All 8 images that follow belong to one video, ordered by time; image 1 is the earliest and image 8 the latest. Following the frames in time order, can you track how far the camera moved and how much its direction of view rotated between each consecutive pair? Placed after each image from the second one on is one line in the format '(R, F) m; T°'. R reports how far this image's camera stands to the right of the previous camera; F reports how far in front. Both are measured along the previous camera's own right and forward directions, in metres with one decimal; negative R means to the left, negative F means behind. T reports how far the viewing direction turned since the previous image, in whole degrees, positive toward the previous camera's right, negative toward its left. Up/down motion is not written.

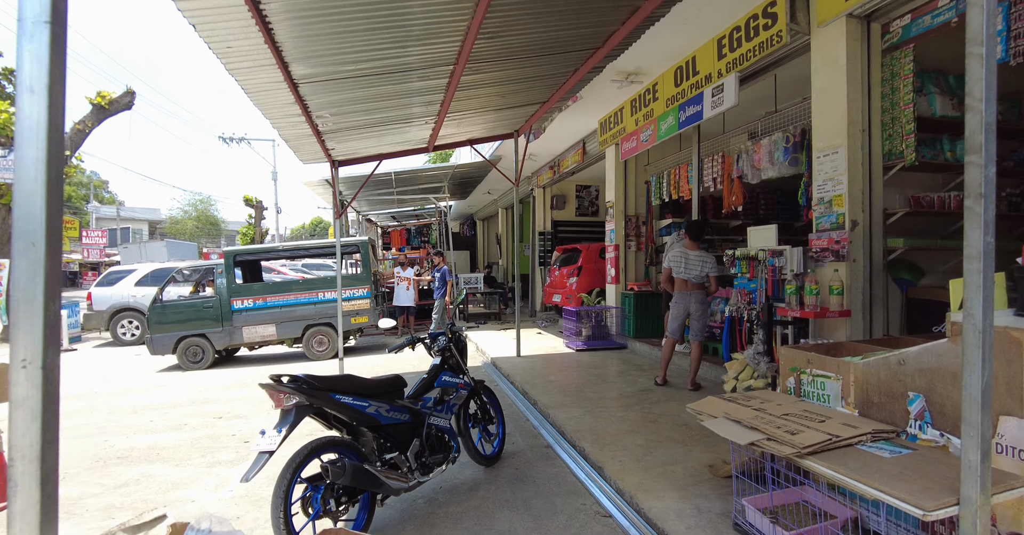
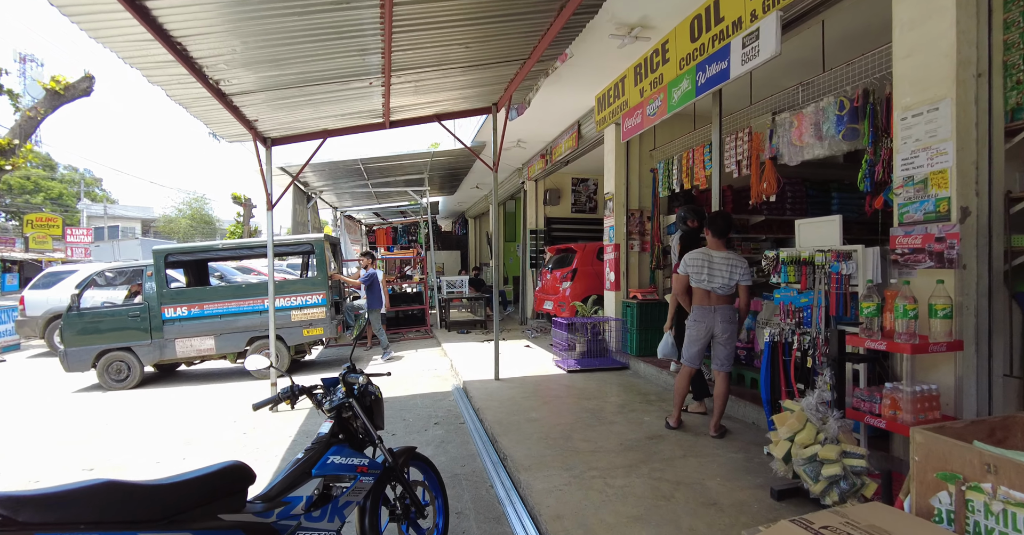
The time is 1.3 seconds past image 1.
(+0.3, +1.2) m; 0°
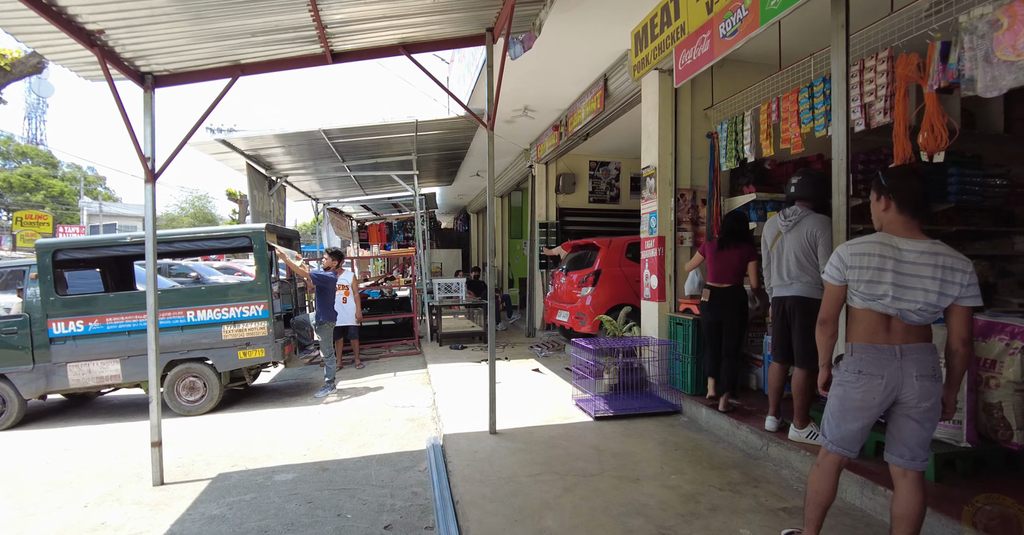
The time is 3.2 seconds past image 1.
(0.0, +1.8) m; -1°
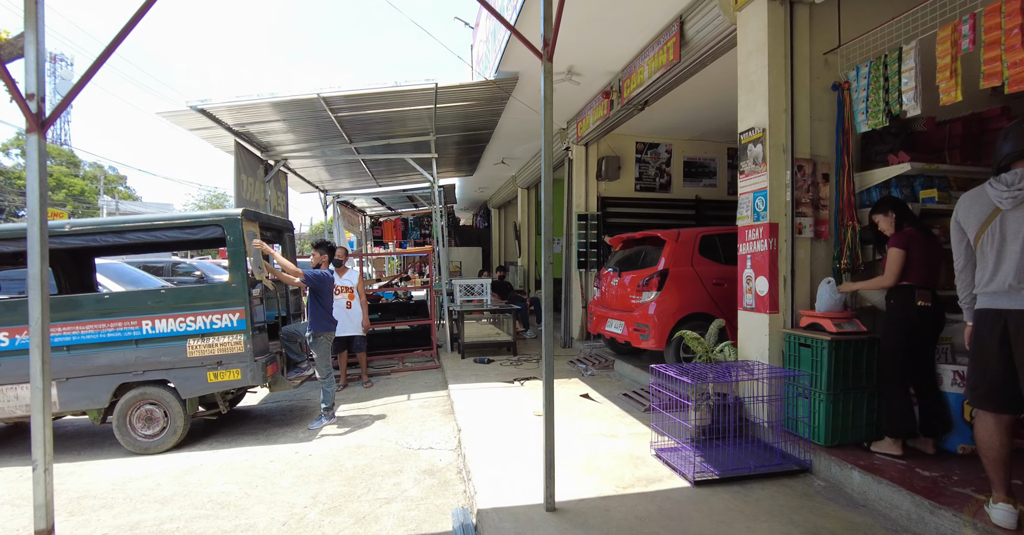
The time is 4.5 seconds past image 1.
(-0.3, +1.3) m; -2°
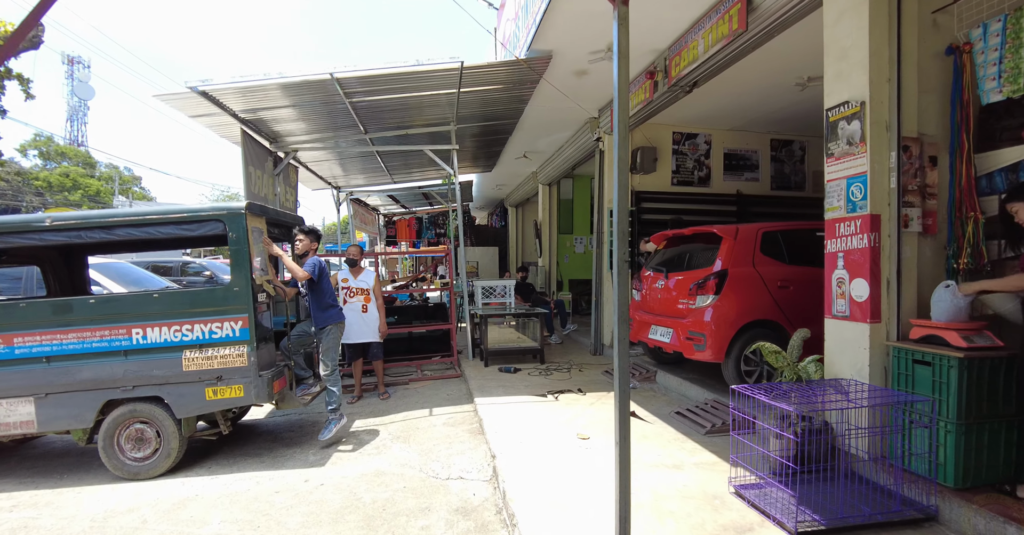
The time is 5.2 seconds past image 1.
(-0.2, +0.6) m; -1°
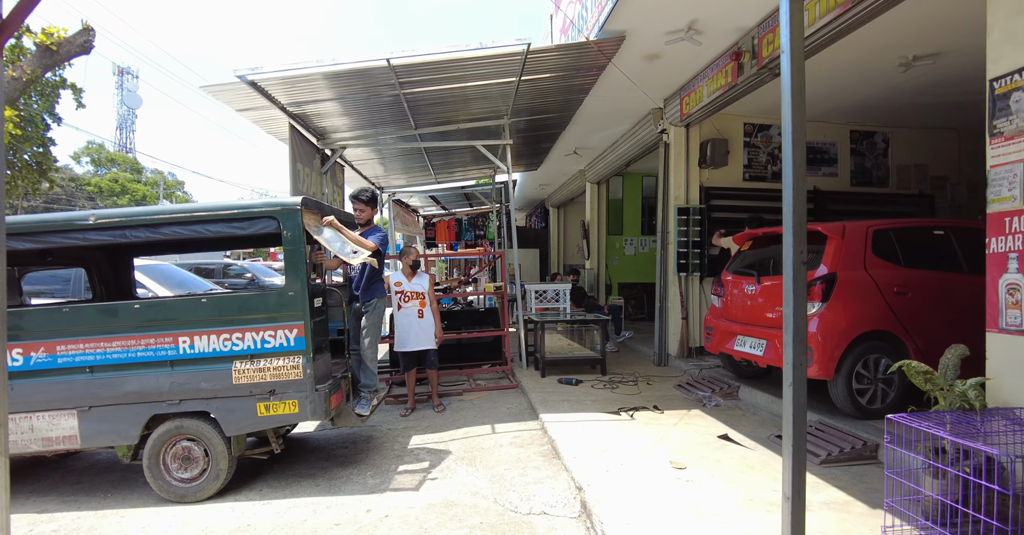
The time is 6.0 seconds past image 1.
(-0.4, +0.4) m; -3°
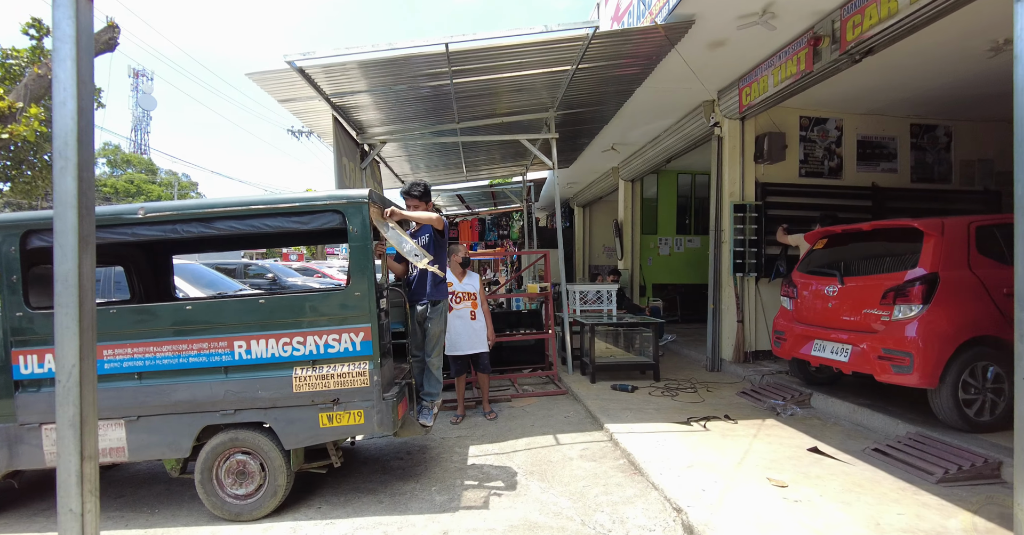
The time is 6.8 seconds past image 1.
(-0.5, +0.3) m; -1°
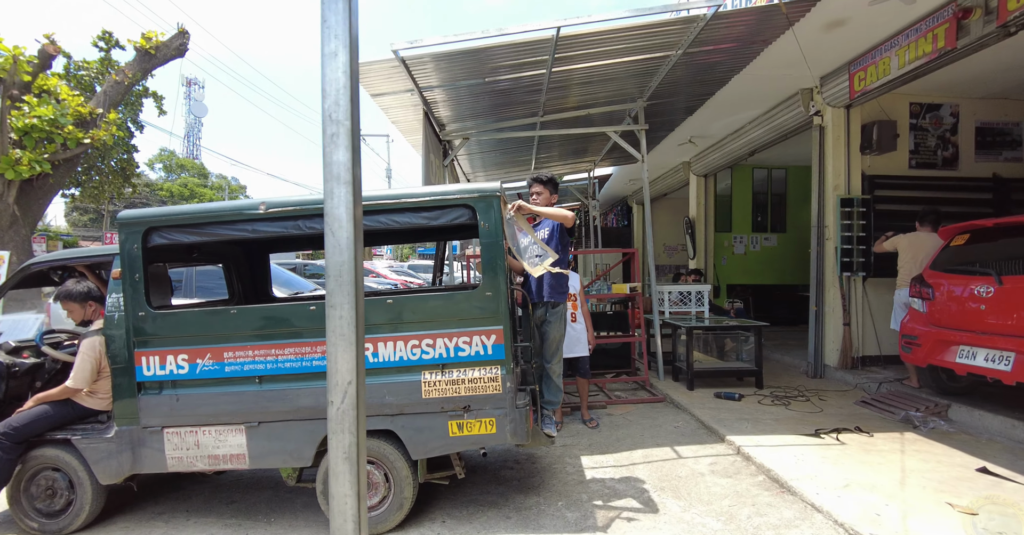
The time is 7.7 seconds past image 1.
(-0.6, +0.2) m; -4°
